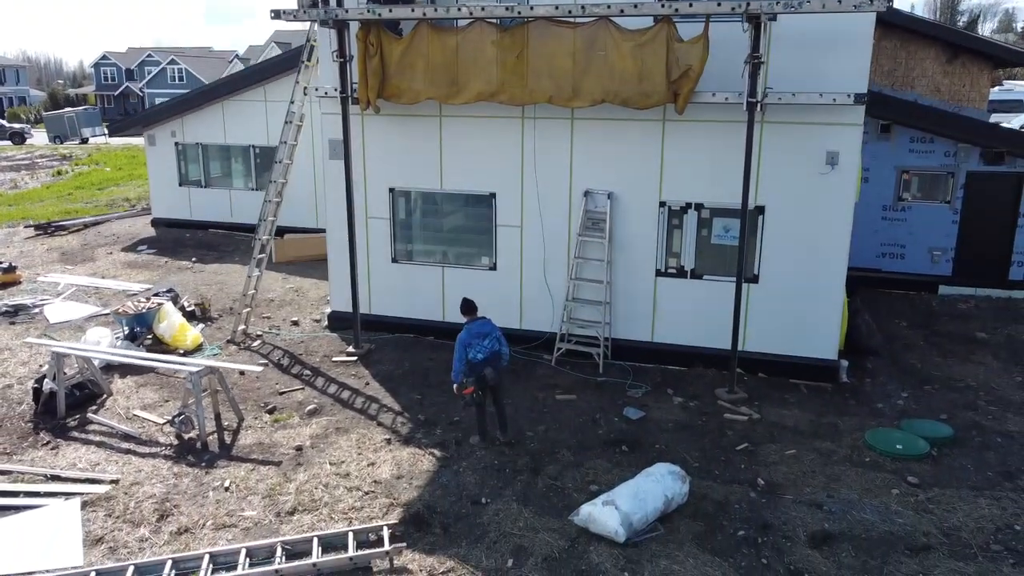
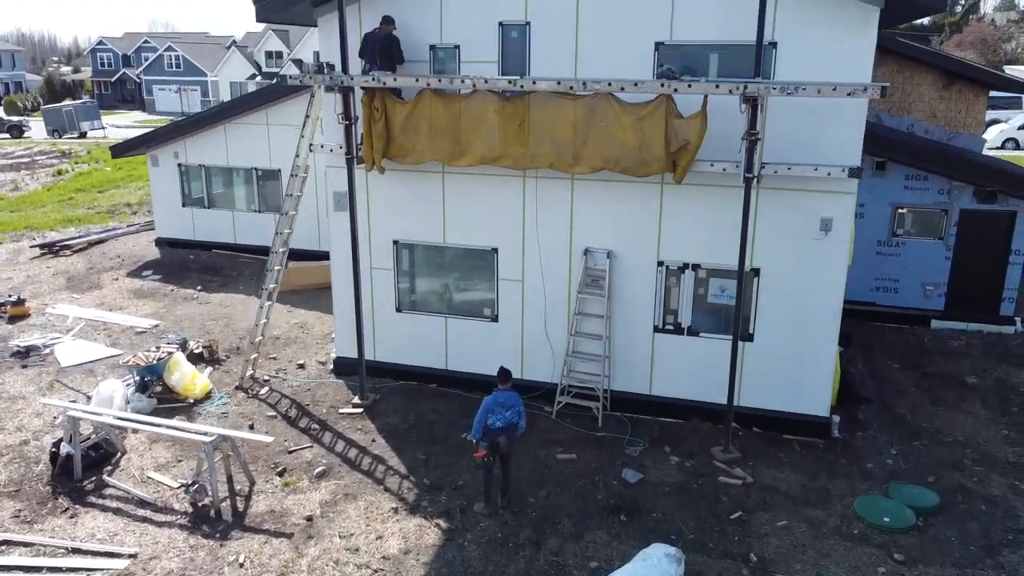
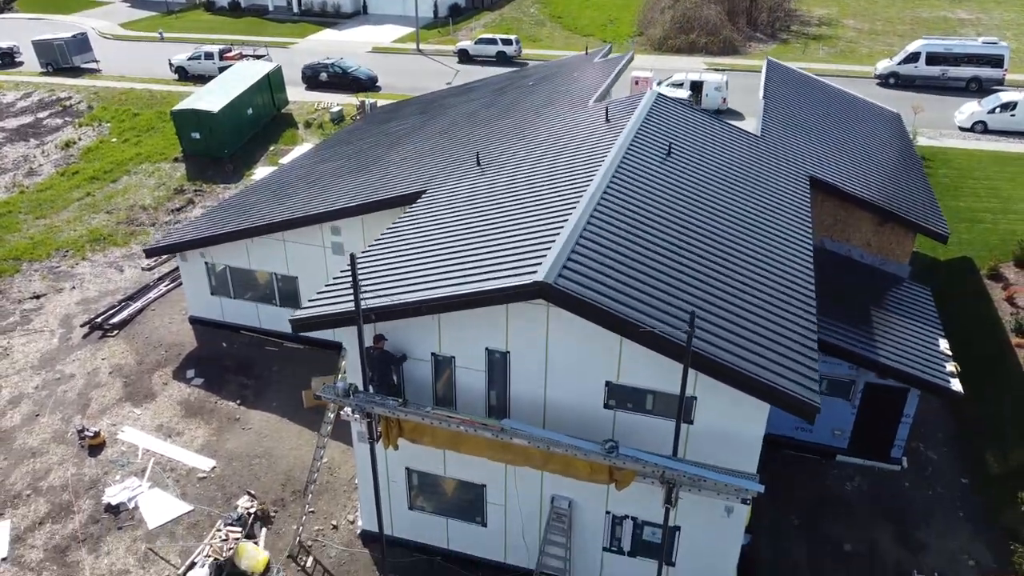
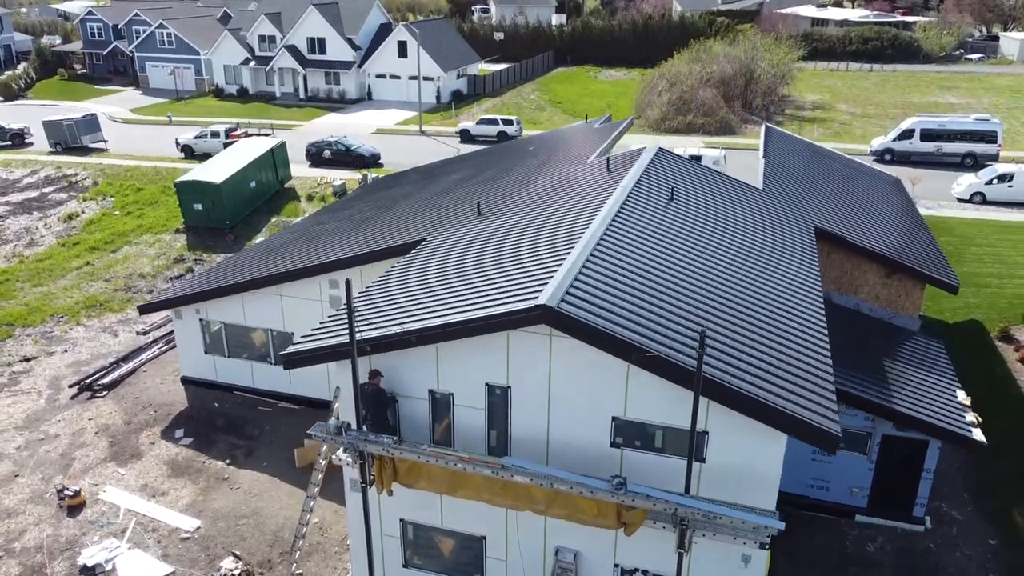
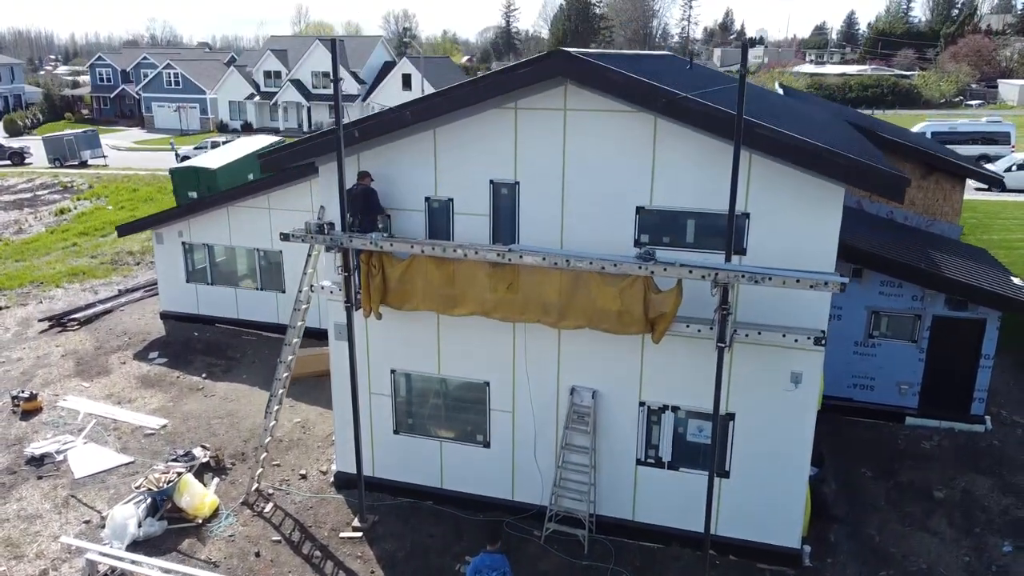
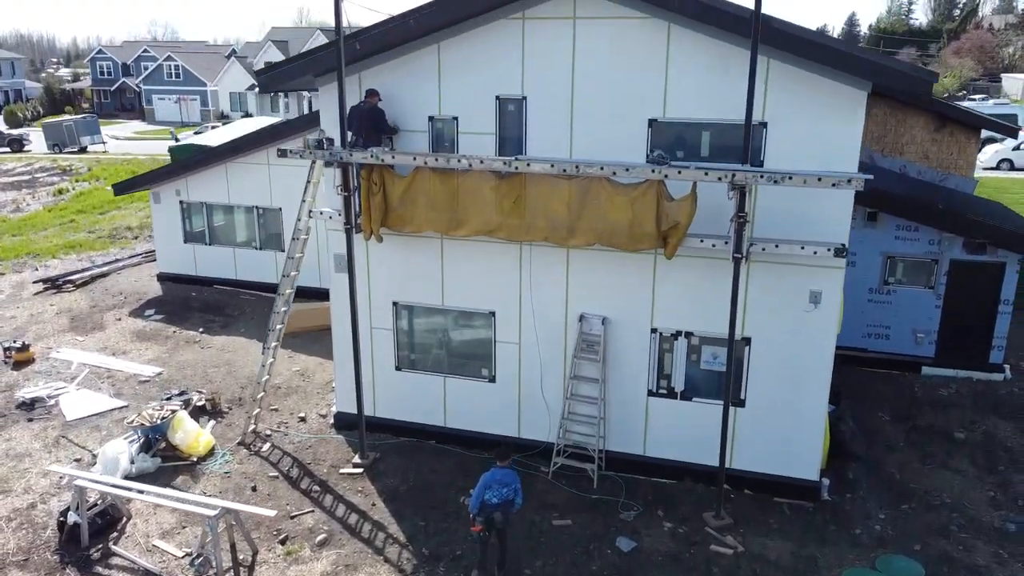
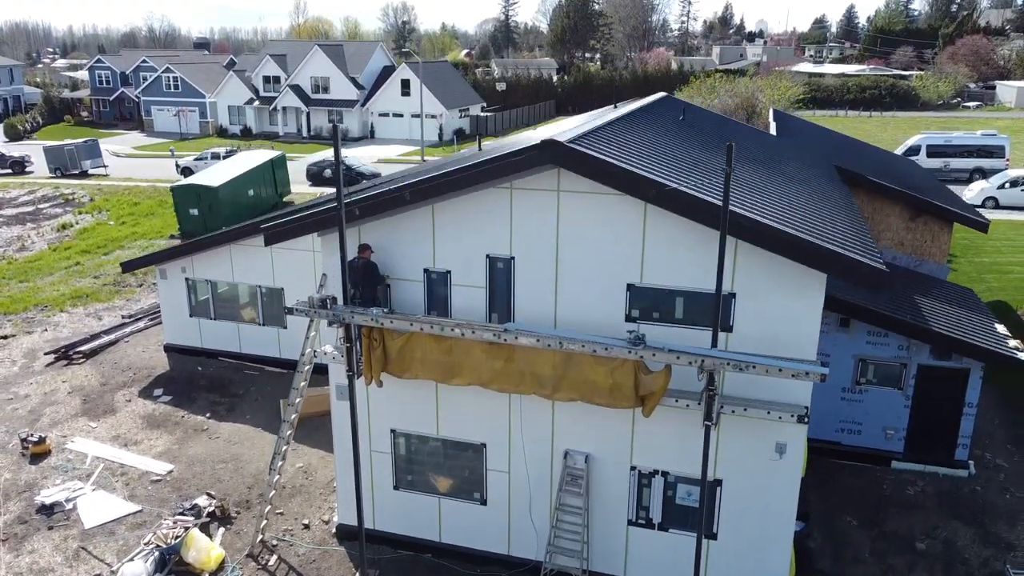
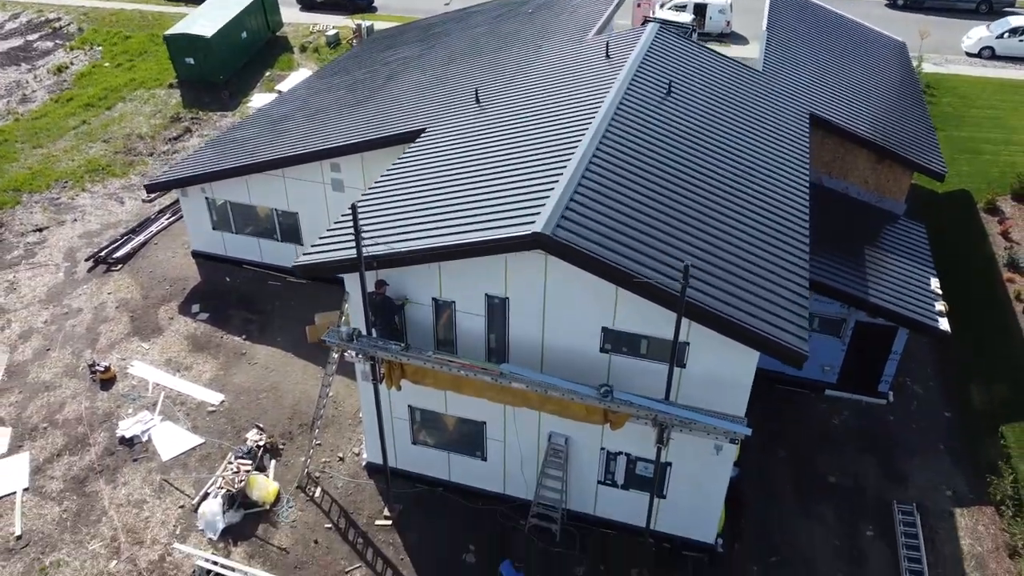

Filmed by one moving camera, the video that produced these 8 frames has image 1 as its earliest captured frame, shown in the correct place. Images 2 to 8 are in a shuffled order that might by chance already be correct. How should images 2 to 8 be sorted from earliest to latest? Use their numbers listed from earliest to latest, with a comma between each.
2, 6, 5, 7, 4, 3, 8
